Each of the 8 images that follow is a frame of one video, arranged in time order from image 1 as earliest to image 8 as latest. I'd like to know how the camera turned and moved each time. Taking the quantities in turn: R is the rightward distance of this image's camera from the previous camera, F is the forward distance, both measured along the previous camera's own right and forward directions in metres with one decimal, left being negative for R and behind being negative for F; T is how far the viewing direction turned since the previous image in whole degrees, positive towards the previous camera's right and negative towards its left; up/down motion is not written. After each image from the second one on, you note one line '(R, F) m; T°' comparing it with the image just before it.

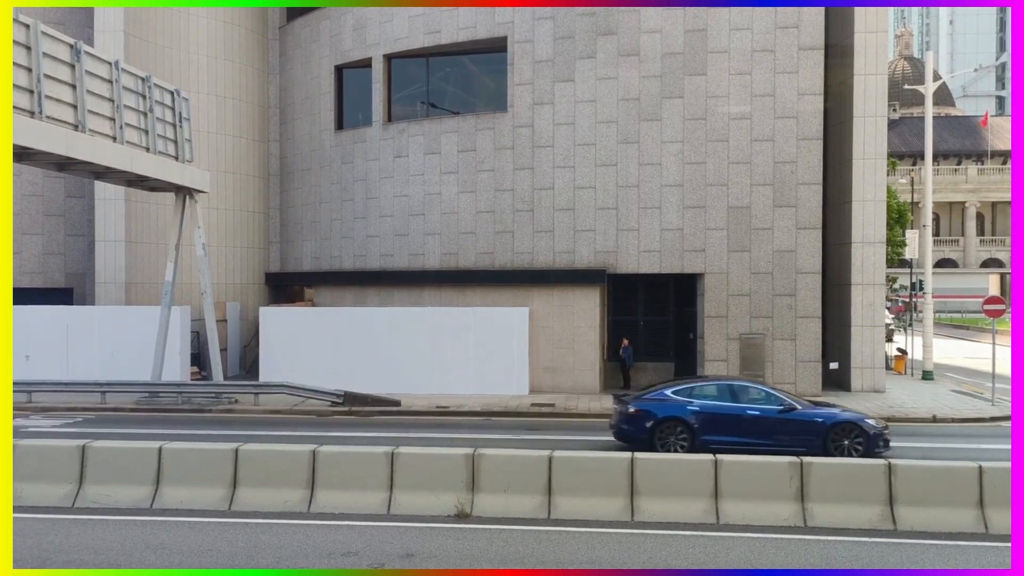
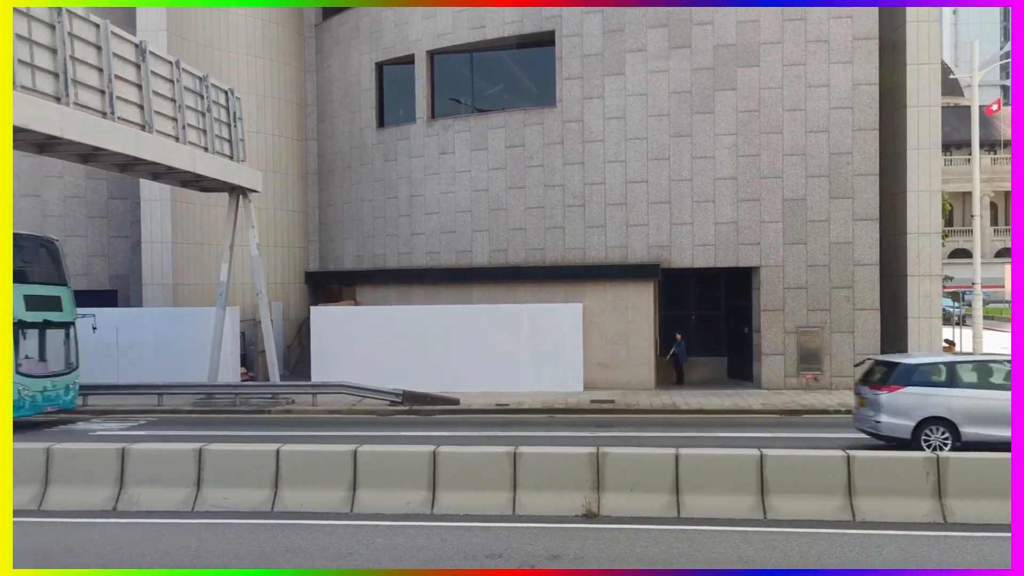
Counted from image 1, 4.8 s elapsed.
(-1.2, +0.1) m; 0°
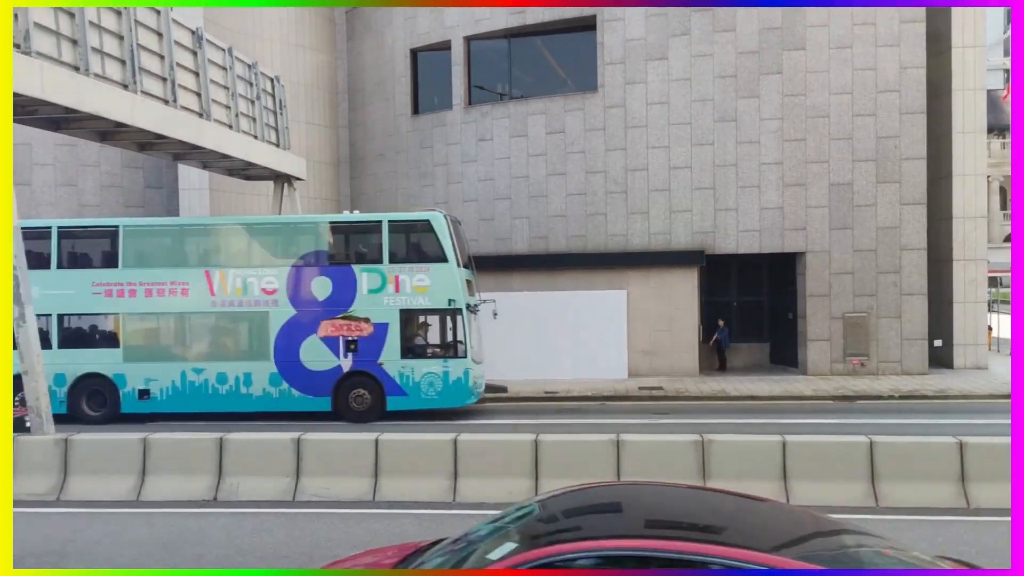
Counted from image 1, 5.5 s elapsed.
(-1.0, +0.1) m; 0°
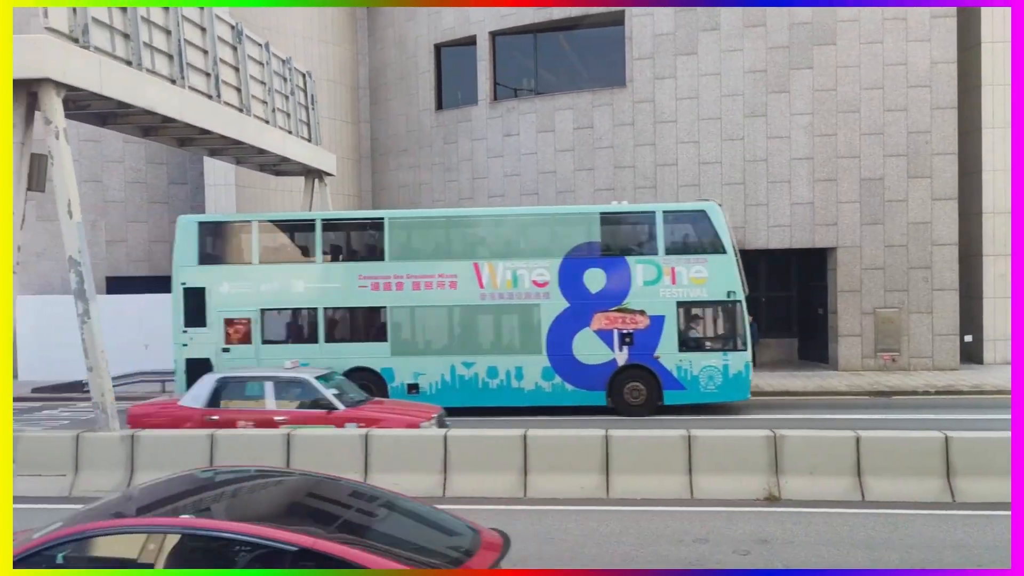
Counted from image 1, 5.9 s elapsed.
(-0.7, 0.0) m; 0°
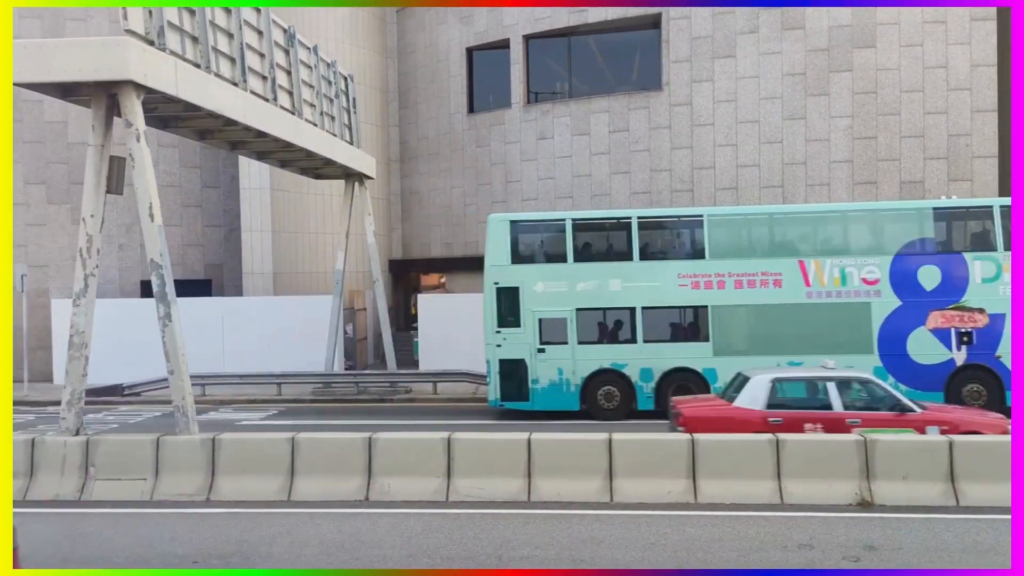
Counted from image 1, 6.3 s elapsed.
(-0.9, 0.0) m; 0°
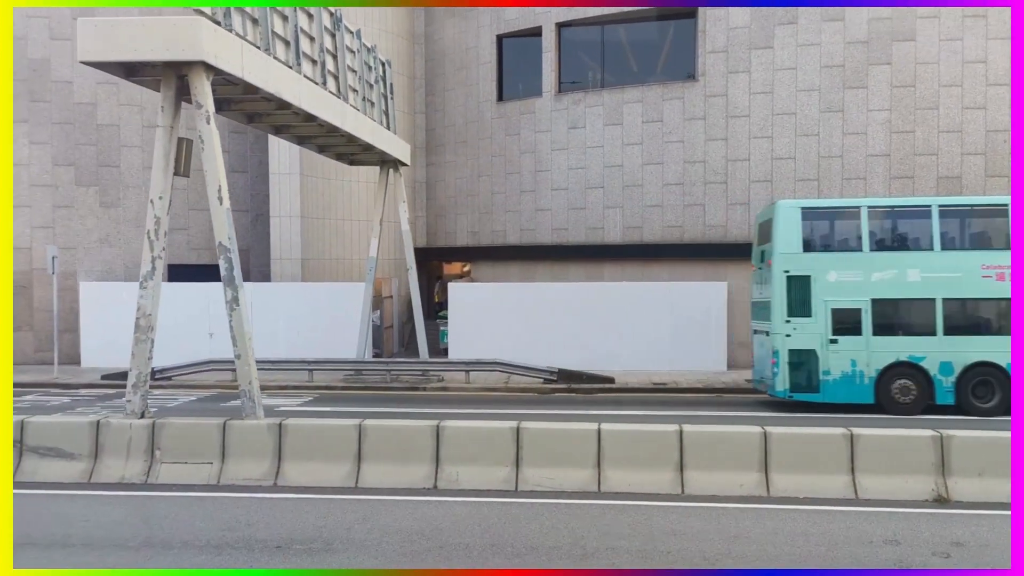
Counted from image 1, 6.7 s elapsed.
(-0.7, +0.1) m; 0°
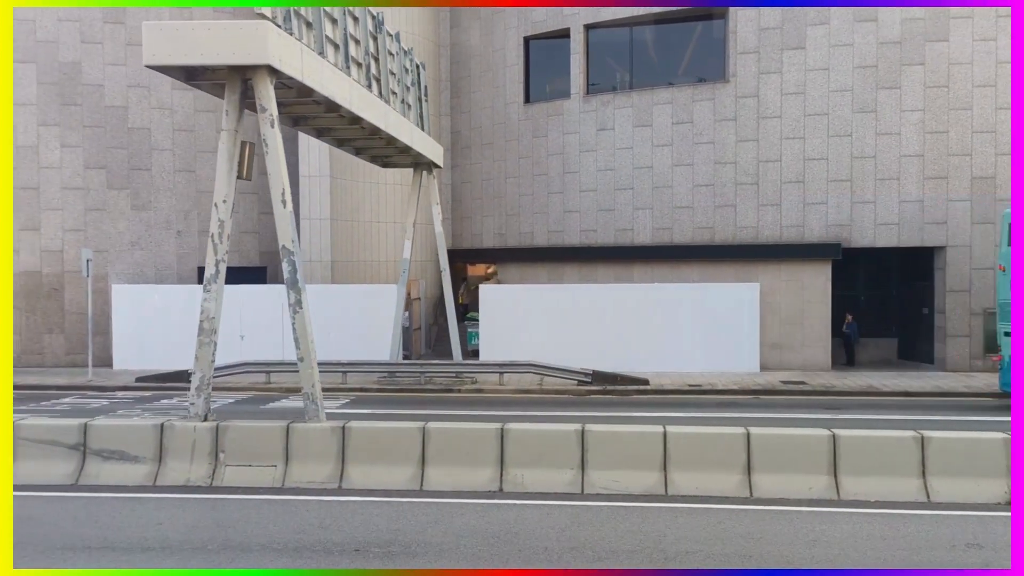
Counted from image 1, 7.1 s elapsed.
(-0.6, 0.0) m; -1°
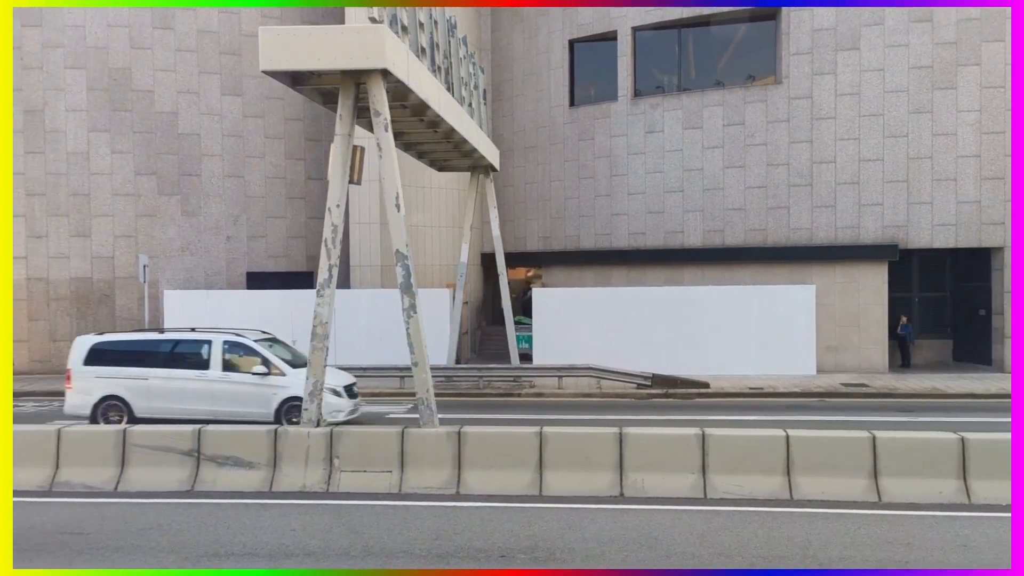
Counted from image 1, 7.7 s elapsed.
(-1.2, +0.1) m; -1°
